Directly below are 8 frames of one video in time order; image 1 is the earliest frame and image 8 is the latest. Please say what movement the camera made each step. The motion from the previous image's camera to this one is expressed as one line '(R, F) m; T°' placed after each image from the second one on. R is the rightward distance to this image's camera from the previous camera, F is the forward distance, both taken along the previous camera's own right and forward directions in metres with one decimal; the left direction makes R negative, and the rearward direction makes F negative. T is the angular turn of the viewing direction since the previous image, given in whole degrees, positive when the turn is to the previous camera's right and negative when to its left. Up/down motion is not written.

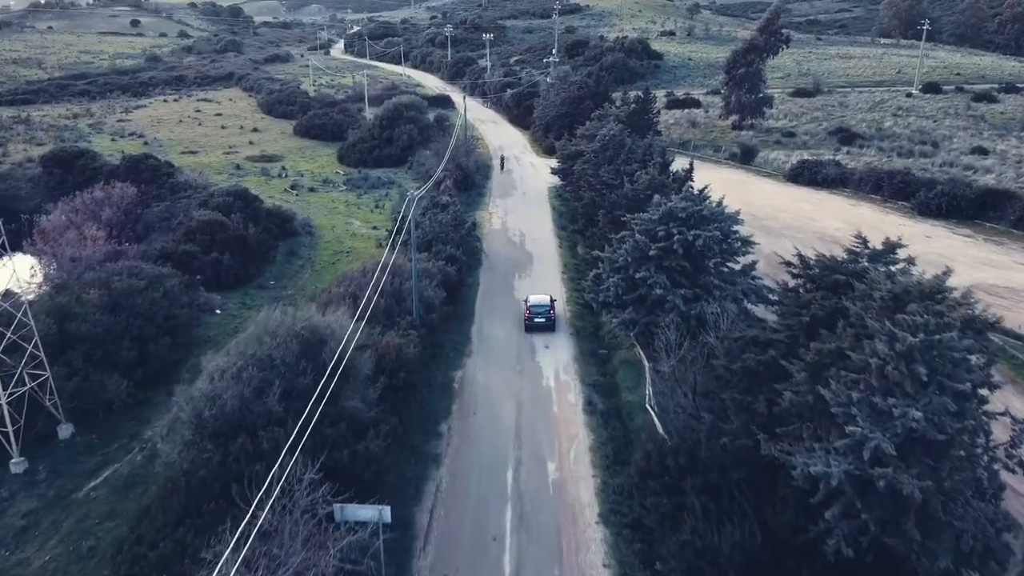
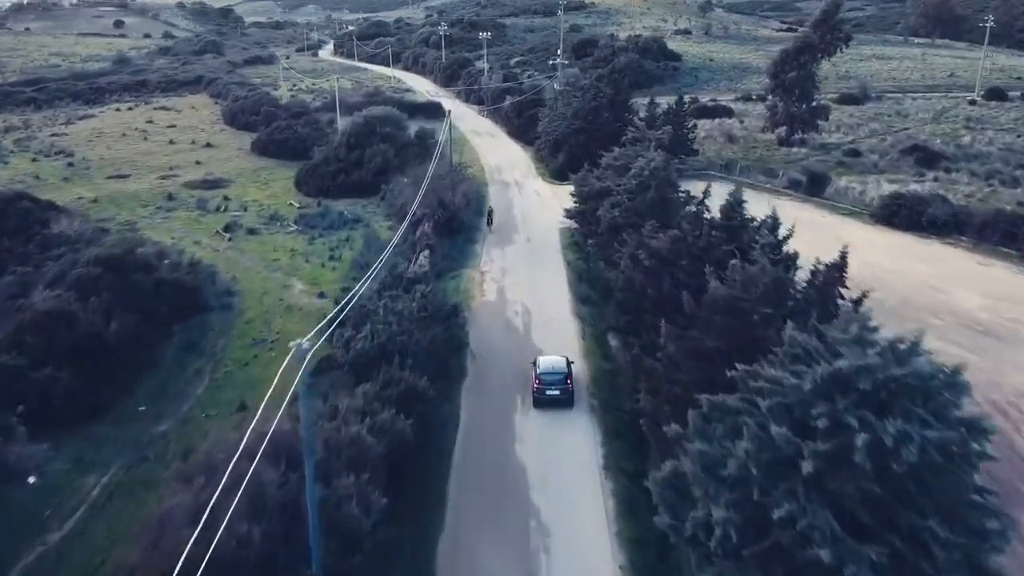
(0.0, +12.5) m; 0°
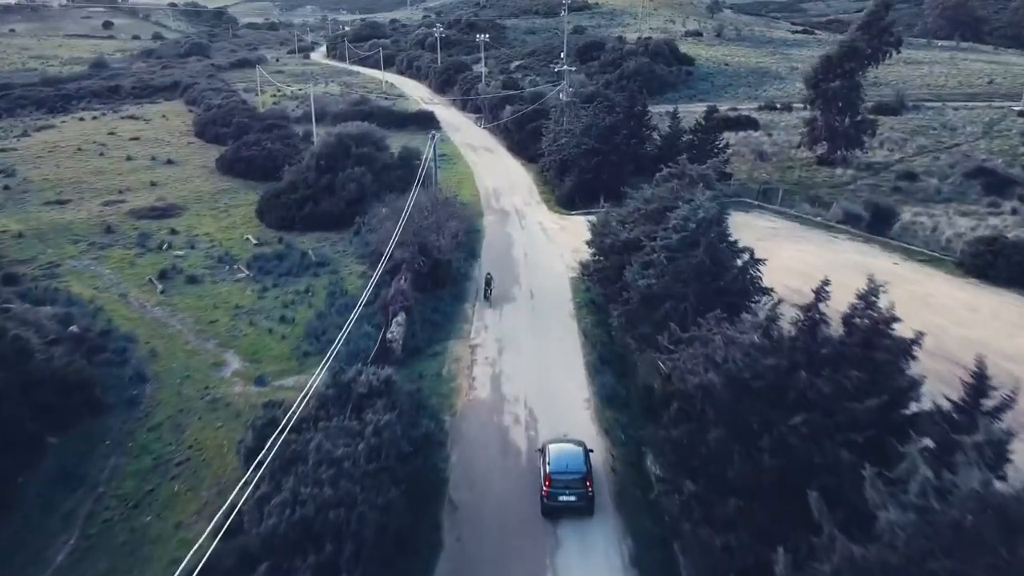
(0.0, +7.6) m; 0°
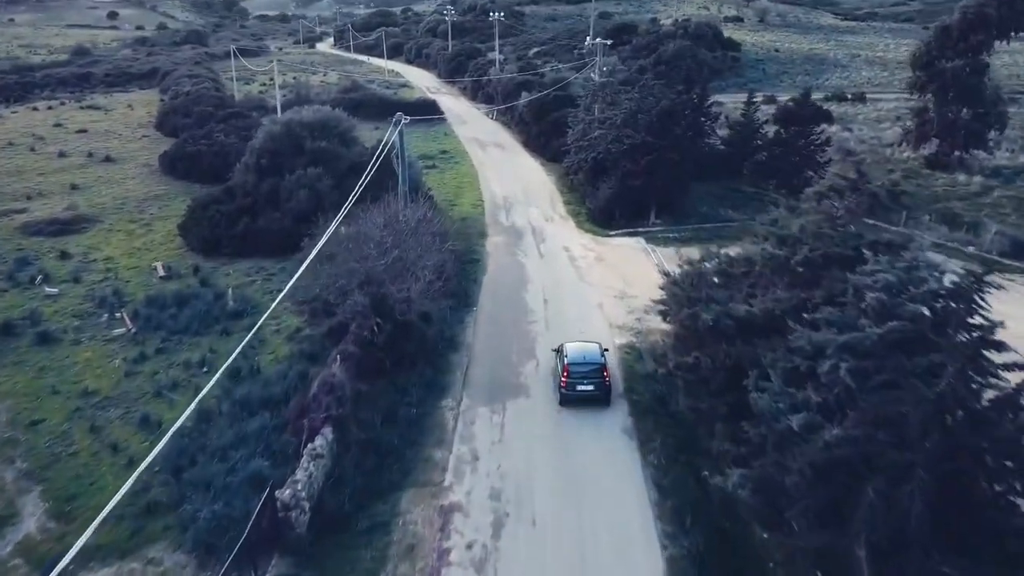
(+0.1, +11.5) m; -1°
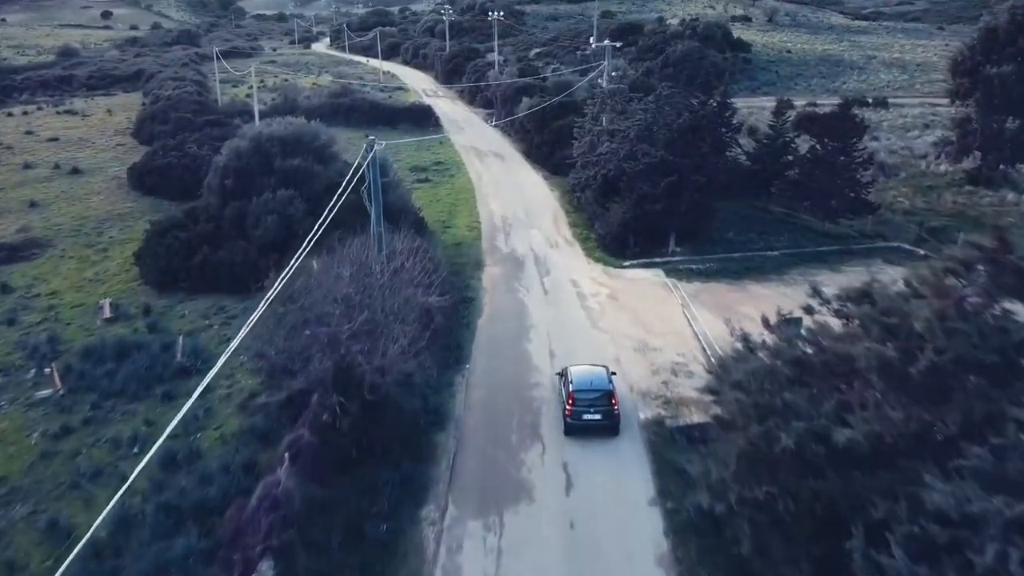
(0.0, +3.6) m; 0°
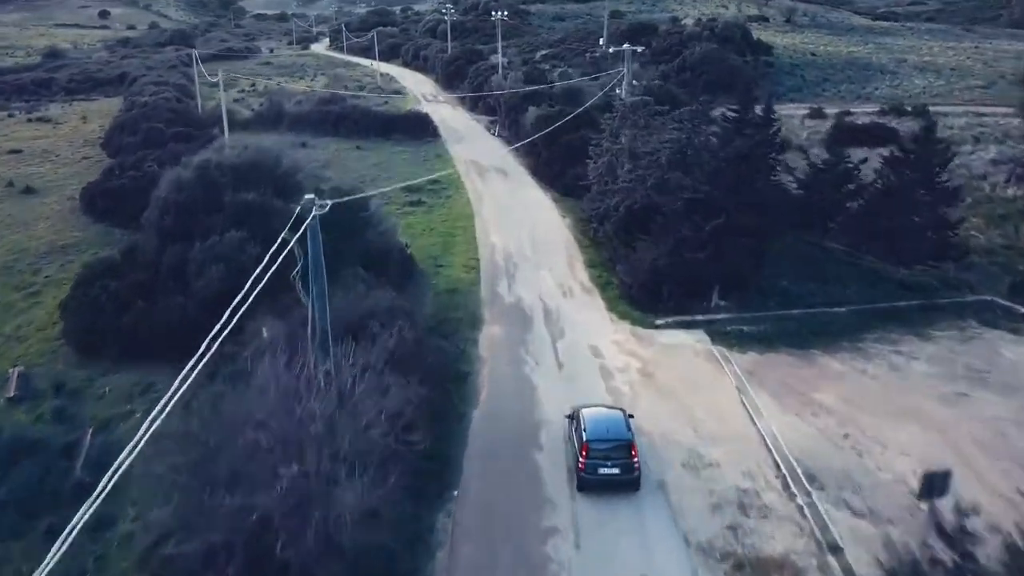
(0.0, +4.8) m; 0°
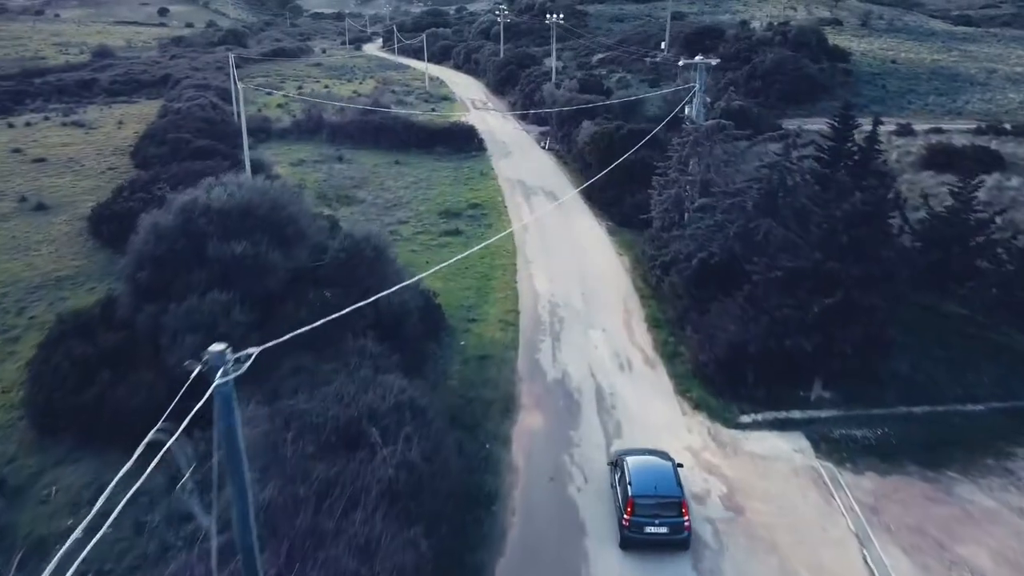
(+0.1, +4.1) m; -3°
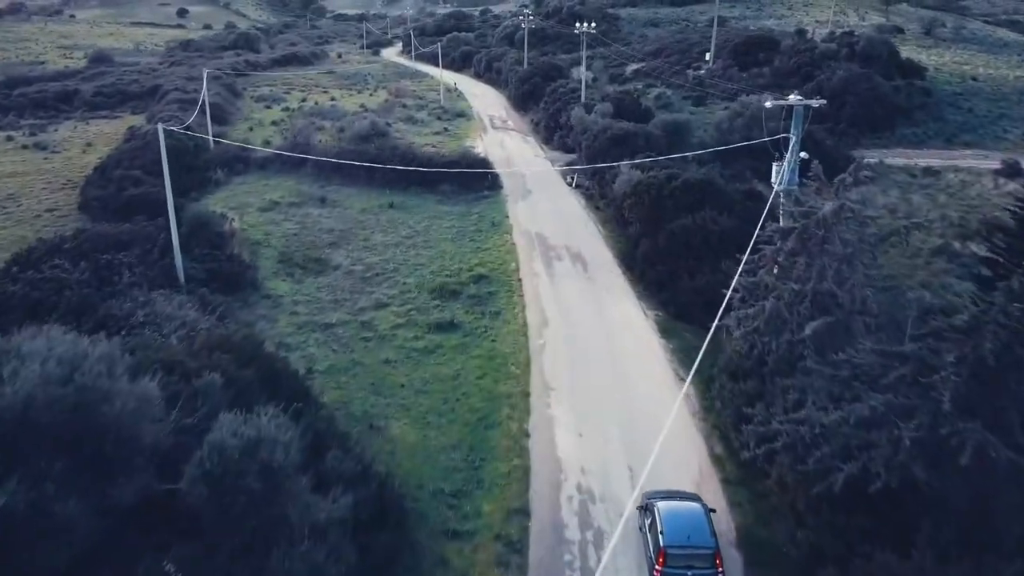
(+0.2, +8.2) m; -2°
